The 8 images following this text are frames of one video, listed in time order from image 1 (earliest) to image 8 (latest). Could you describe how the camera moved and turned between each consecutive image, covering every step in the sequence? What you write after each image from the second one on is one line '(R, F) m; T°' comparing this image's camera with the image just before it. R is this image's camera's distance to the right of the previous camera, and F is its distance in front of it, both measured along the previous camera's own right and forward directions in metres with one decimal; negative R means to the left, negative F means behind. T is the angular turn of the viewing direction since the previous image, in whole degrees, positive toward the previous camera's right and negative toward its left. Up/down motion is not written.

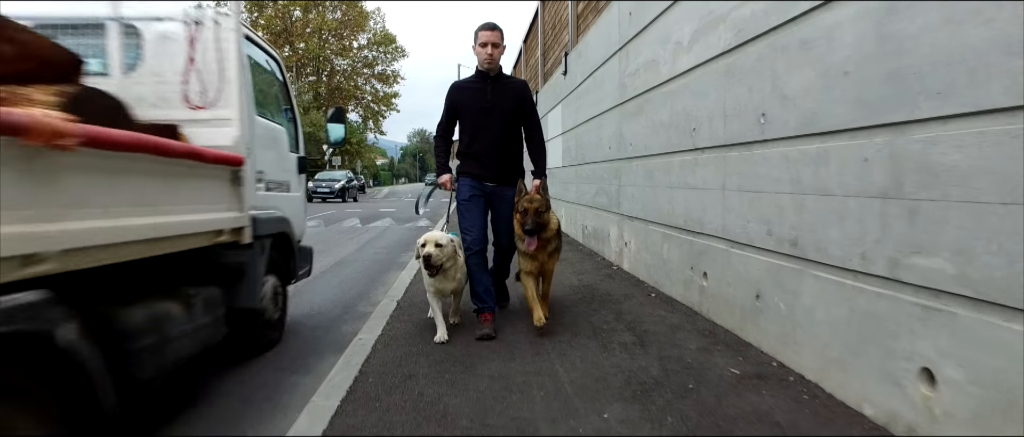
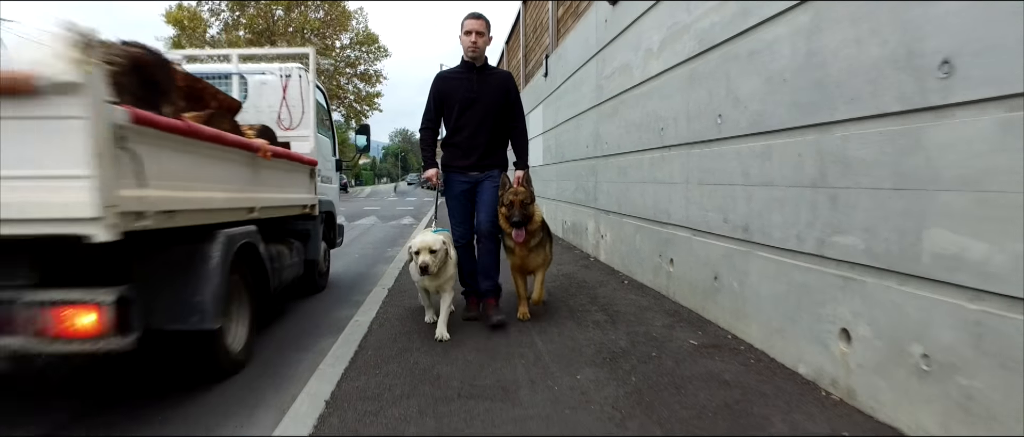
(0.0, -0.4) m; +1°
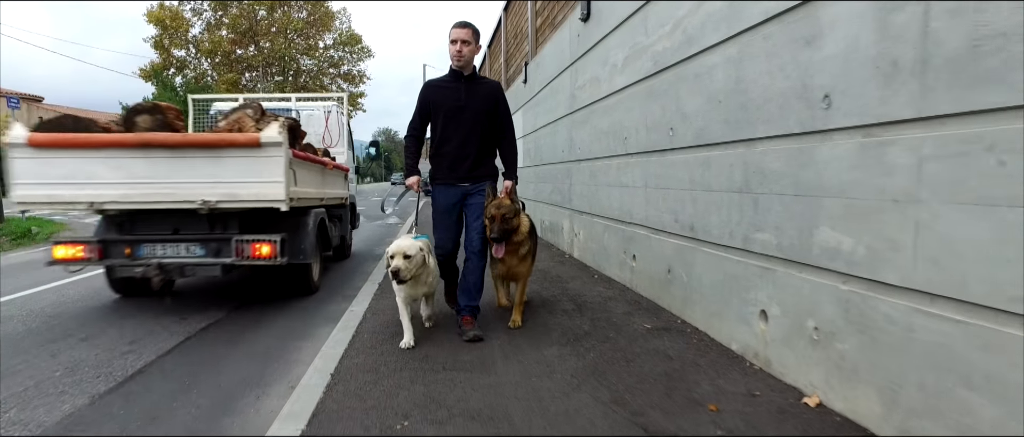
(0.0, -0.6) m; +1°
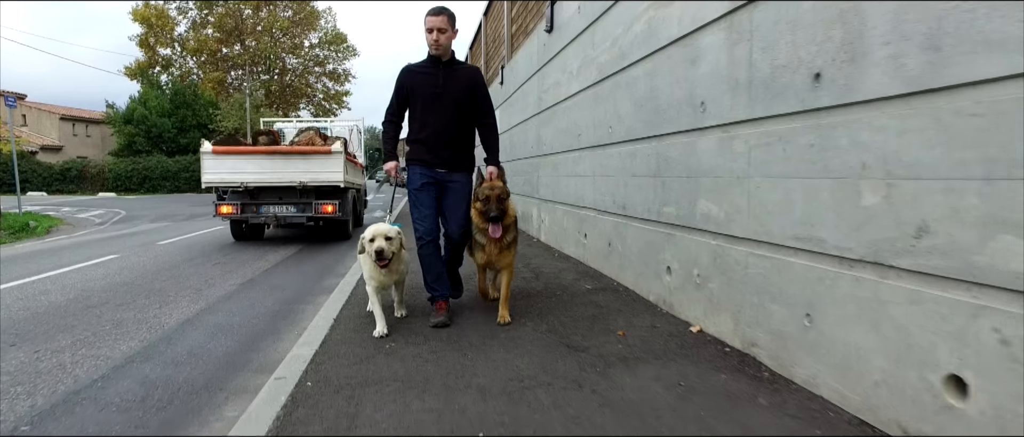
(+0.2, -1.0) m; +1°
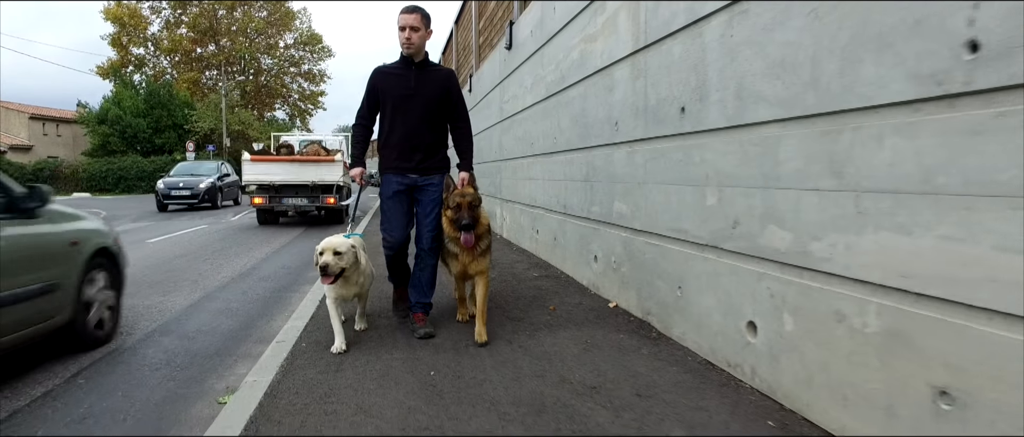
(+0.2, -1.0) m; +2°
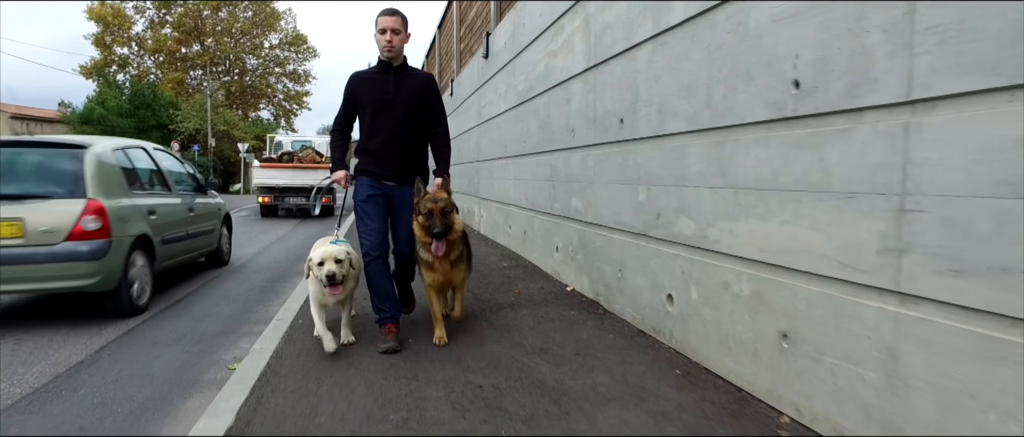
(+0.1, -0.7) m; +1°
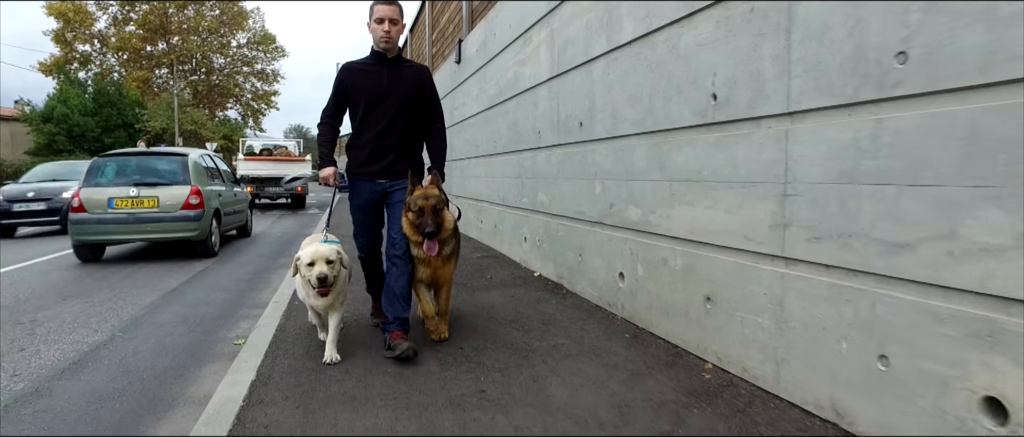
(0.0, -0.6) m; +3°
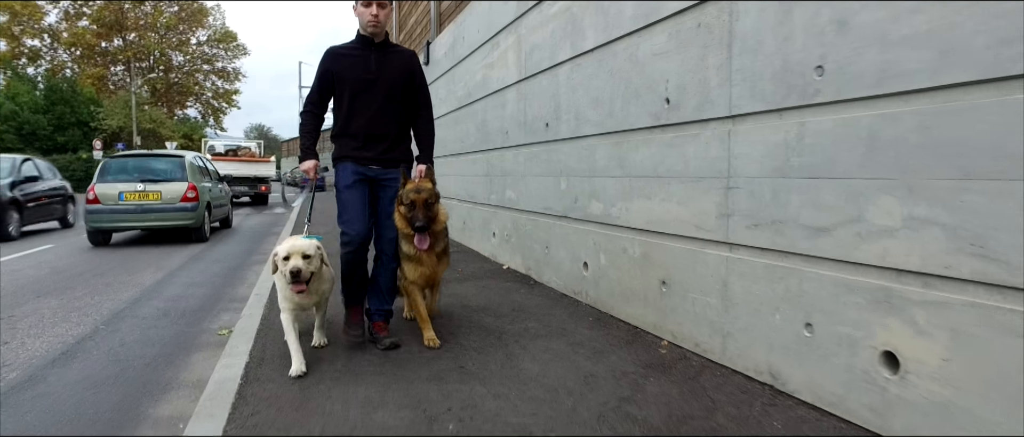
(-0.1, -0.3) m; +3°
